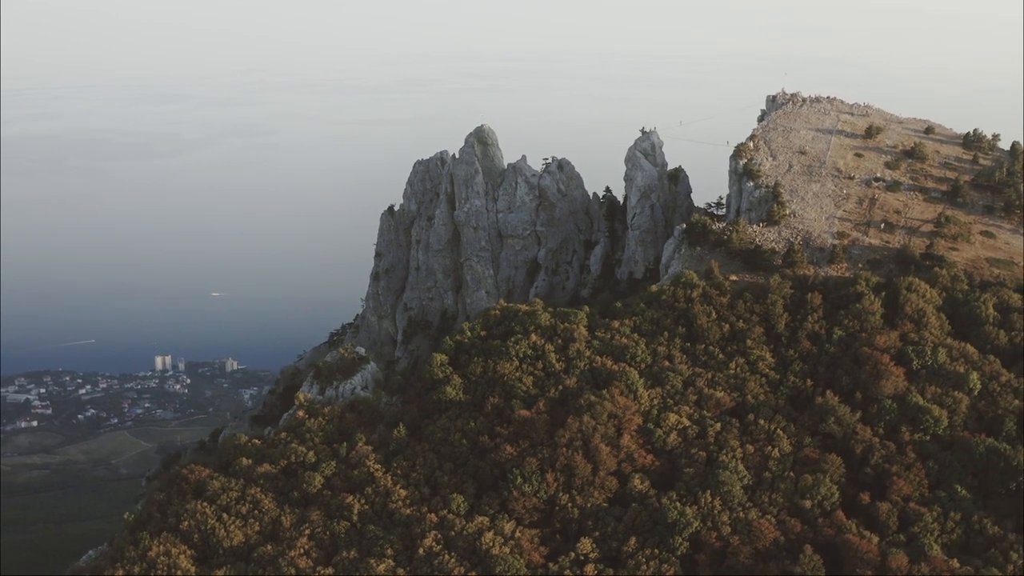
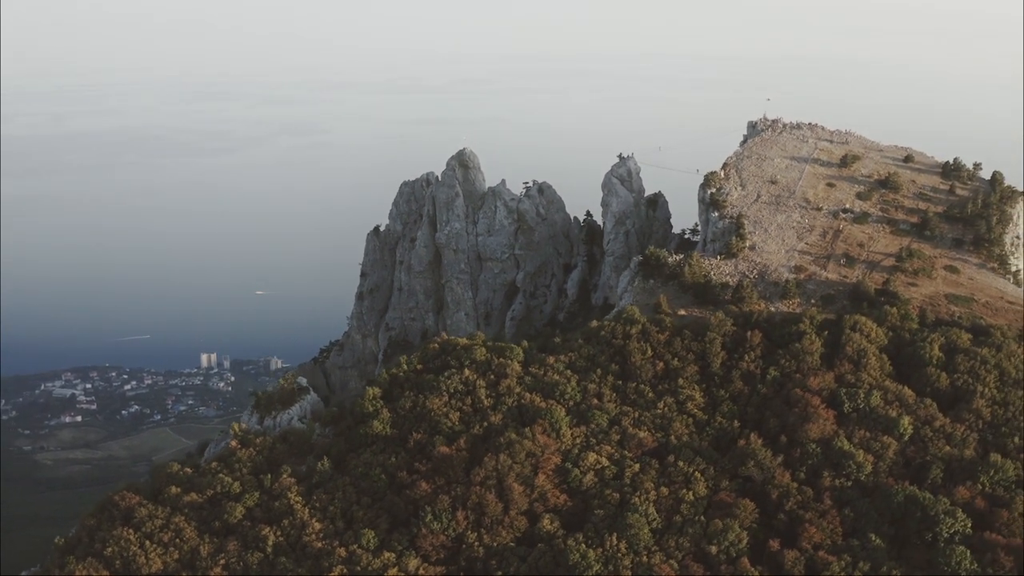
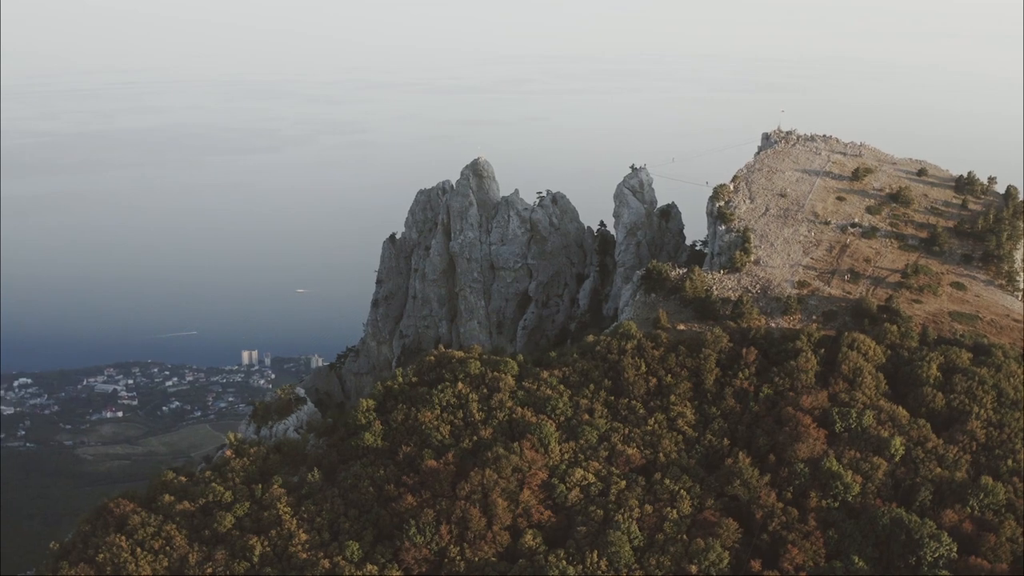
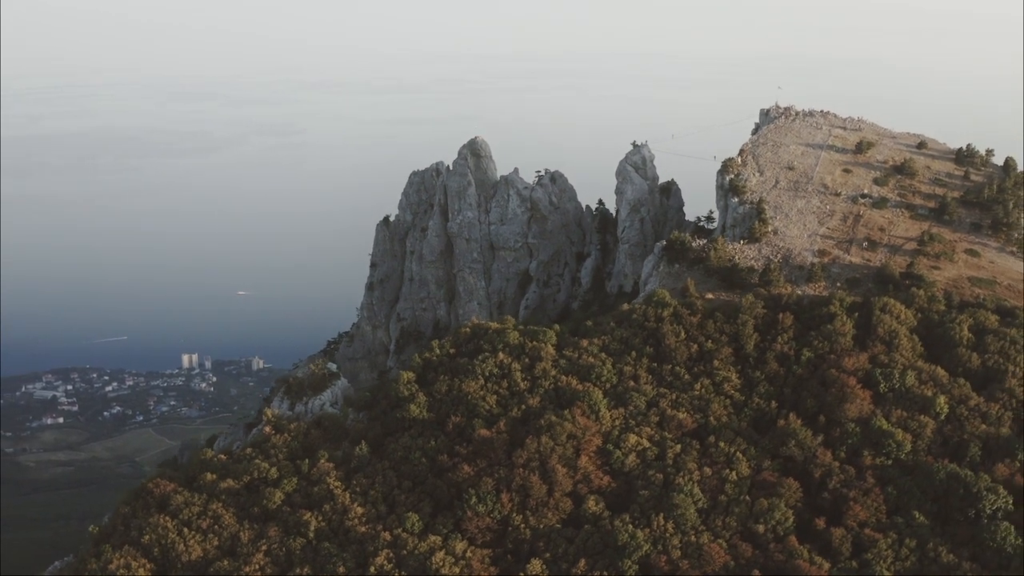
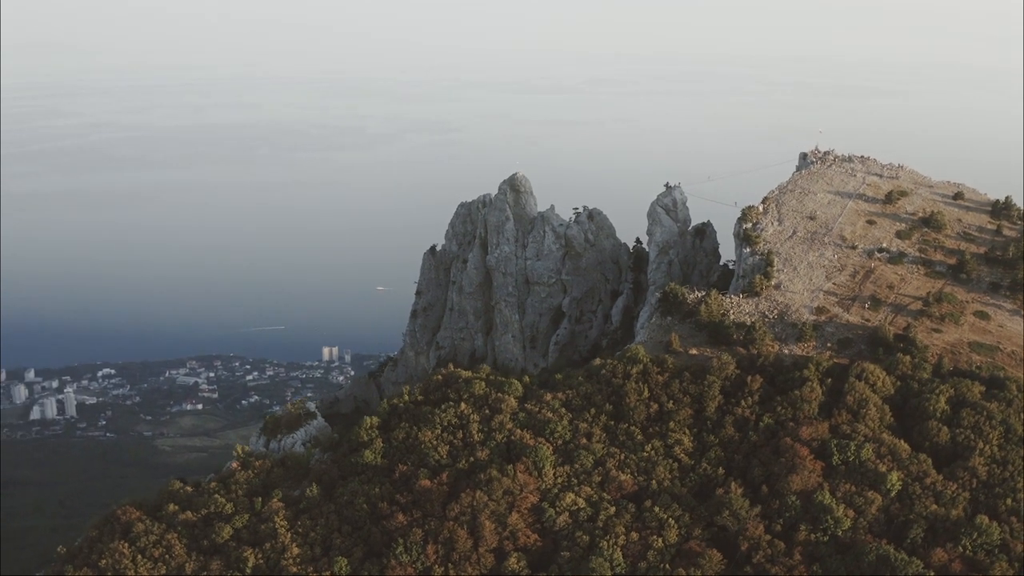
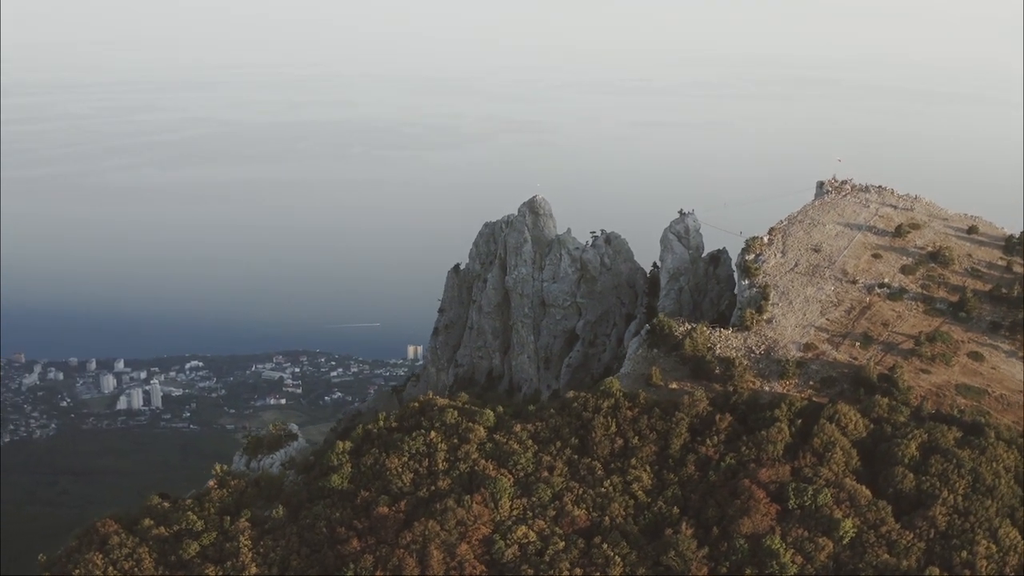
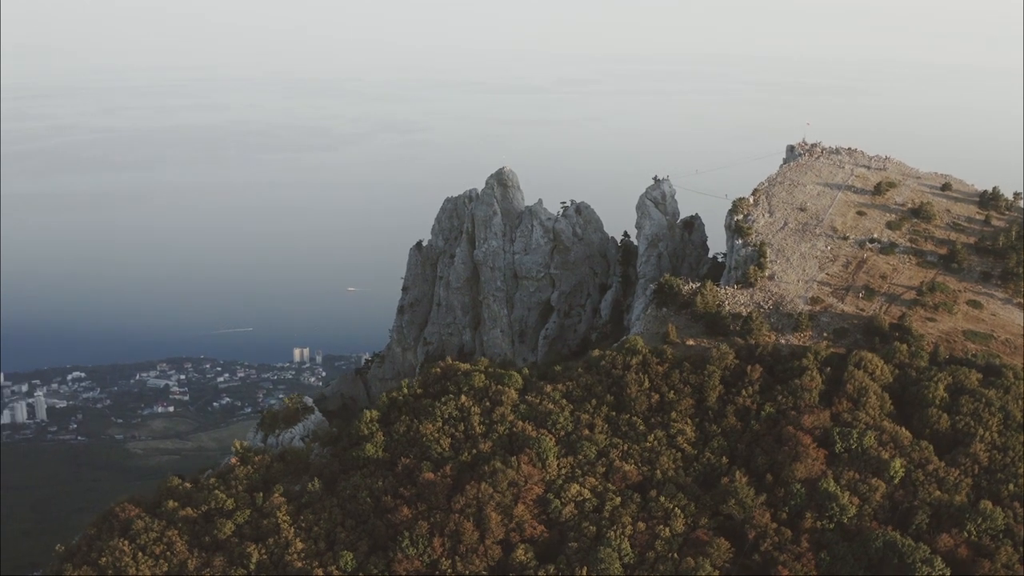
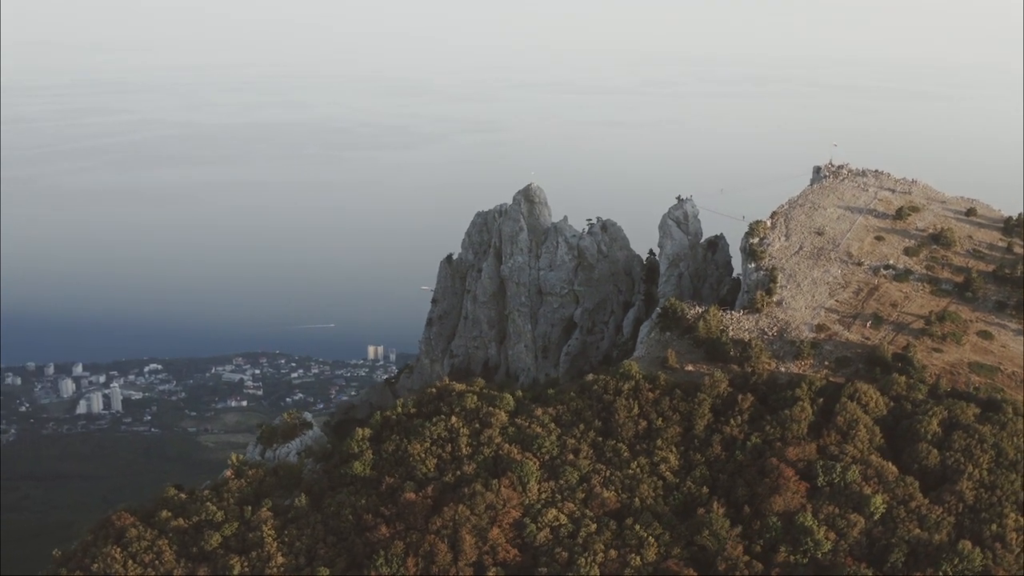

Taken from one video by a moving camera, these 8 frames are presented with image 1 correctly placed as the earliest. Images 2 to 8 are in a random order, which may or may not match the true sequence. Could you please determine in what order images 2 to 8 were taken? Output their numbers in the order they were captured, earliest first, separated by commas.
4, 2, 3, 7, 5, 8, 6
